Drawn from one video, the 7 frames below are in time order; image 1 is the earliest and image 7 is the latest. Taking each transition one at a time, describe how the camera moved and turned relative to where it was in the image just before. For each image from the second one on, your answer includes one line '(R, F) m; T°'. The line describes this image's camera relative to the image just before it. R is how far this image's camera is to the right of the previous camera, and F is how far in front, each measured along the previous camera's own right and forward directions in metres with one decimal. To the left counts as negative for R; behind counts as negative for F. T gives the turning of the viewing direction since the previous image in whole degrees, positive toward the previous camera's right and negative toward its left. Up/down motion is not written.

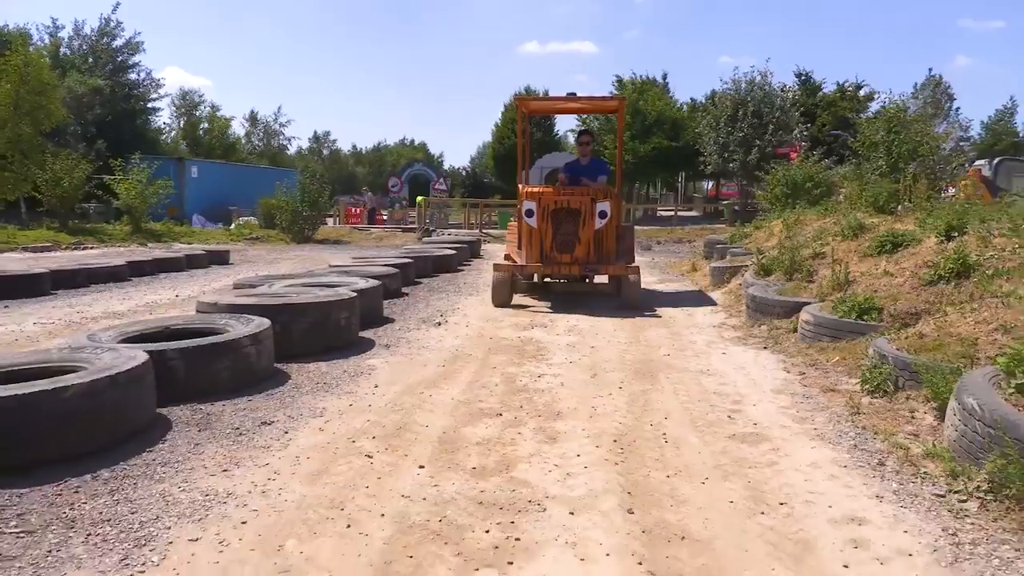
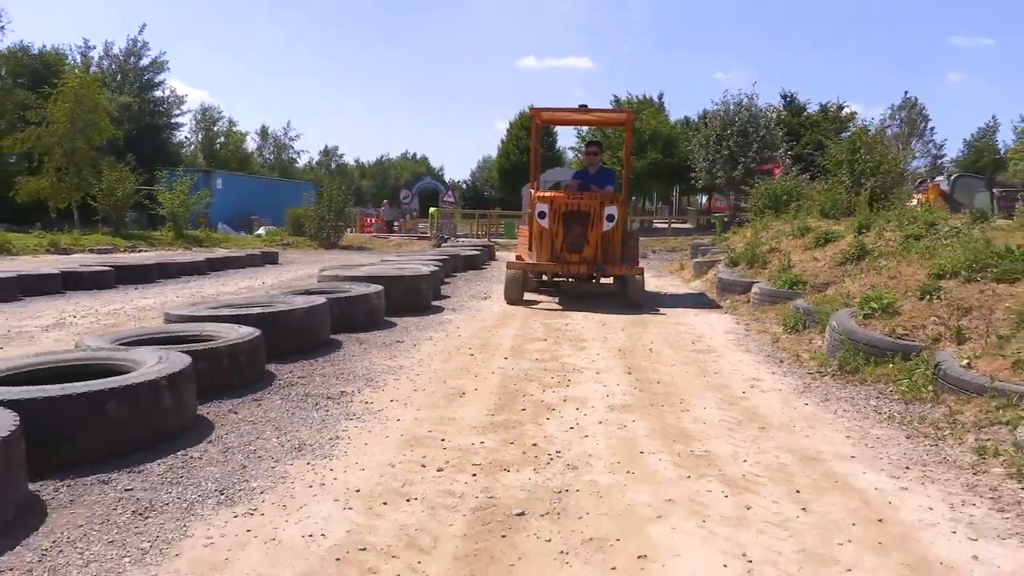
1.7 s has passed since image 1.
(-0.5, -3.1) m; 0°
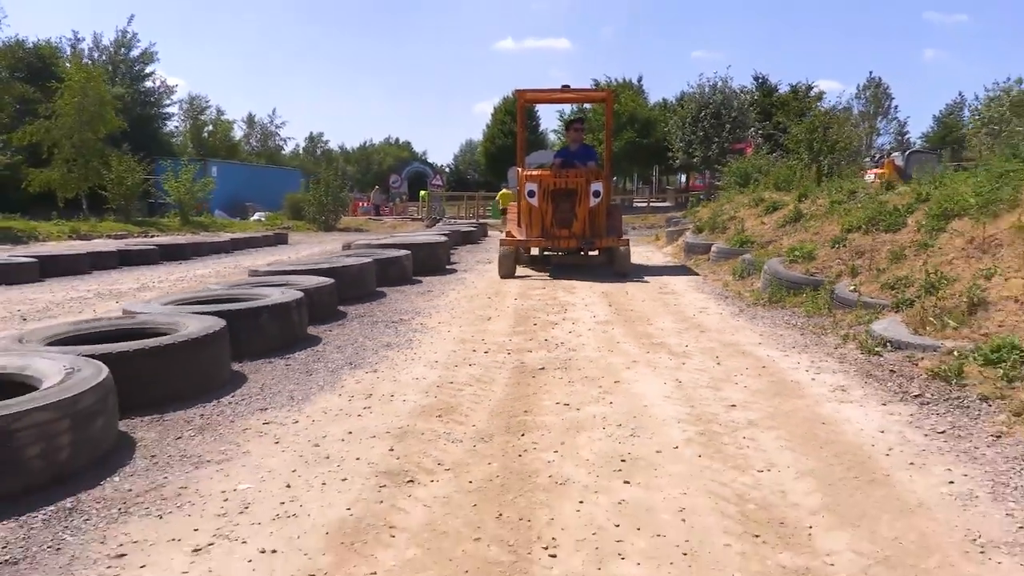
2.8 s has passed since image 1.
(-0.3, -2.3) m; +1°
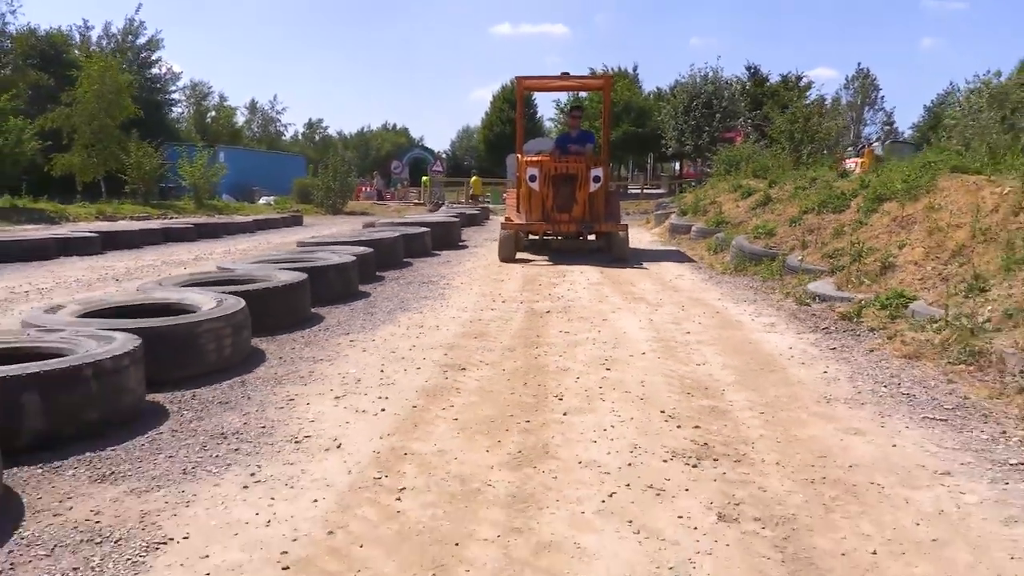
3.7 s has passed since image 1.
(-0.2, -1.9) m; 0°
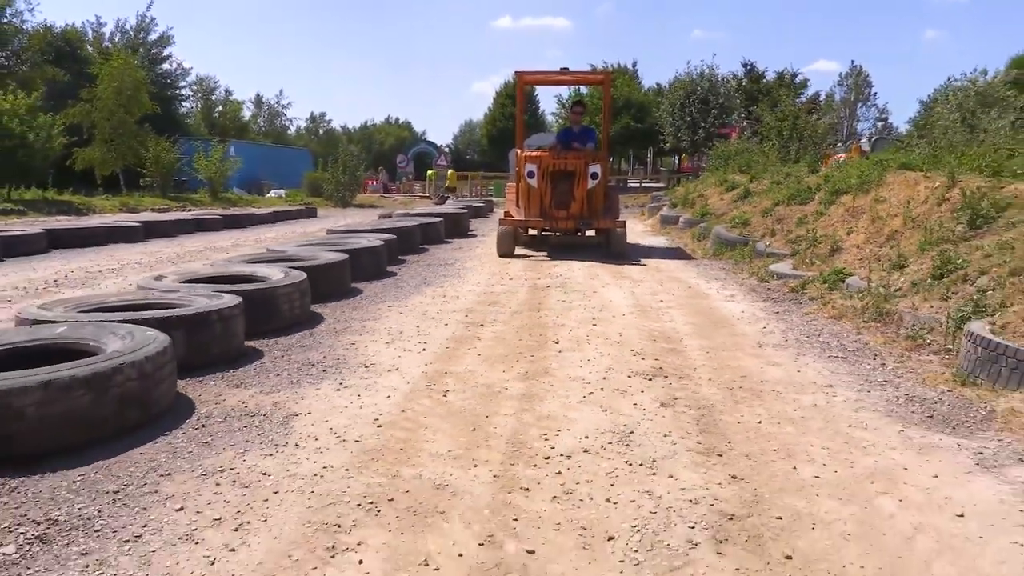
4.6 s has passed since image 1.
(-0.1, -1.6) m; 0°
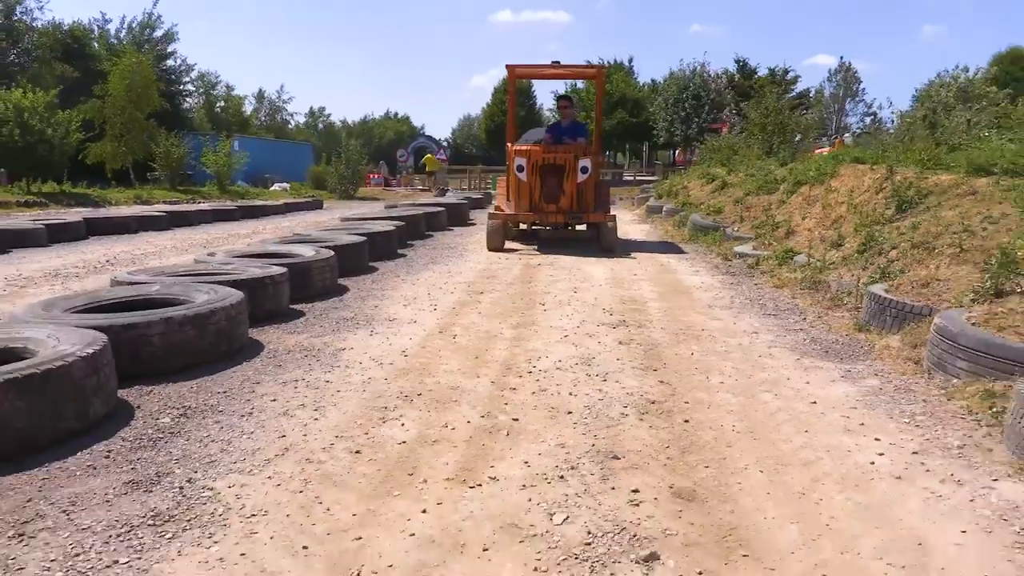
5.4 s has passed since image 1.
(0.0, -1.5) m; 0°
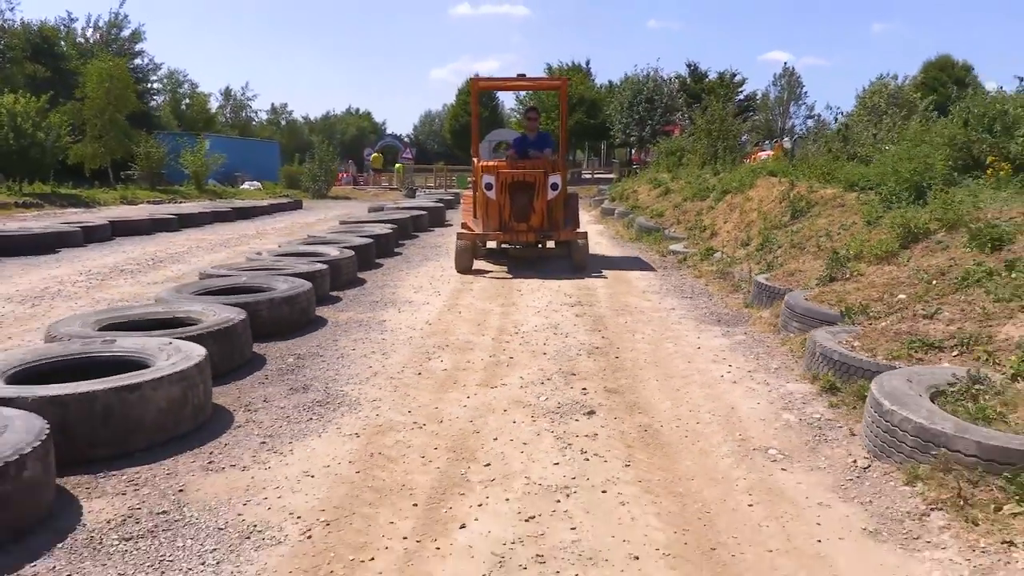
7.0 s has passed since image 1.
(-0.3, -2.6) m; +3°
